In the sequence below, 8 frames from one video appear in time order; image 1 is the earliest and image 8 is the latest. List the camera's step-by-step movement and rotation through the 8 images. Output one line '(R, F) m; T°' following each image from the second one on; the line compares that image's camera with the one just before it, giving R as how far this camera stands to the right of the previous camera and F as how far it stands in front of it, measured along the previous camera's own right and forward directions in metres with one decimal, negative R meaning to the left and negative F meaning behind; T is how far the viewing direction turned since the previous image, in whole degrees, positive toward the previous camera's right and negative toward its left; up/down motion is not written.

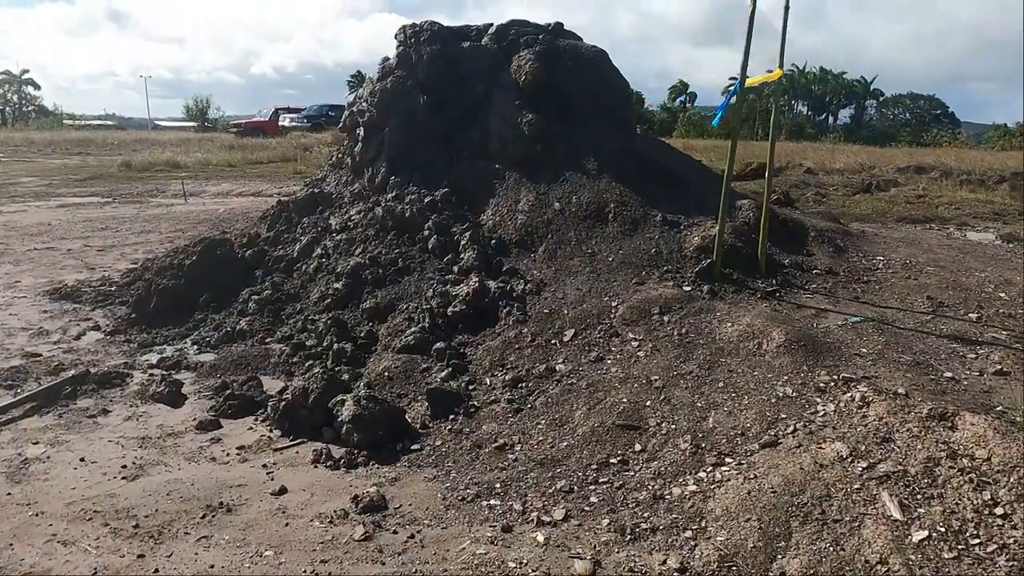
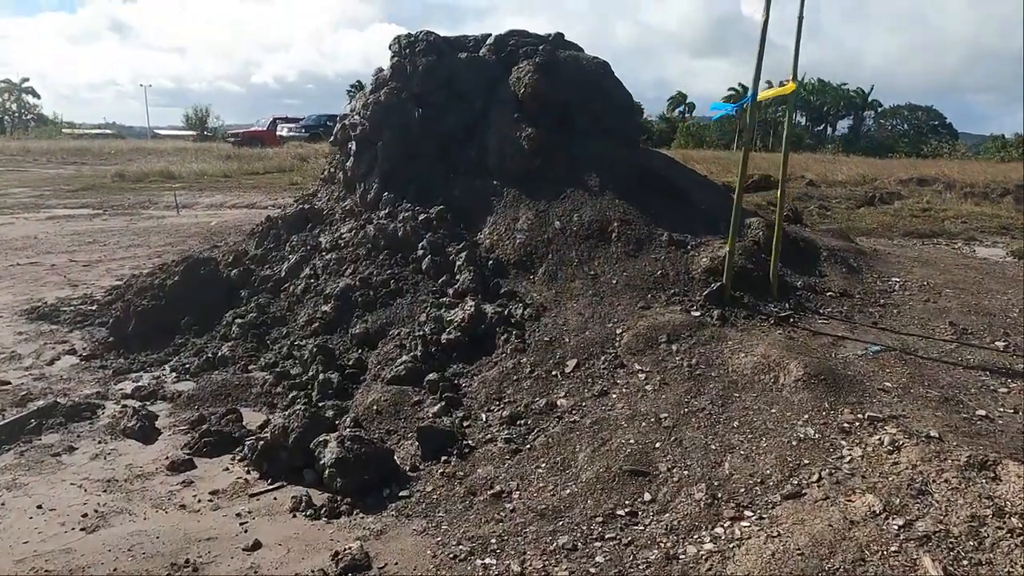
(0.0, +0.3) m; 0°
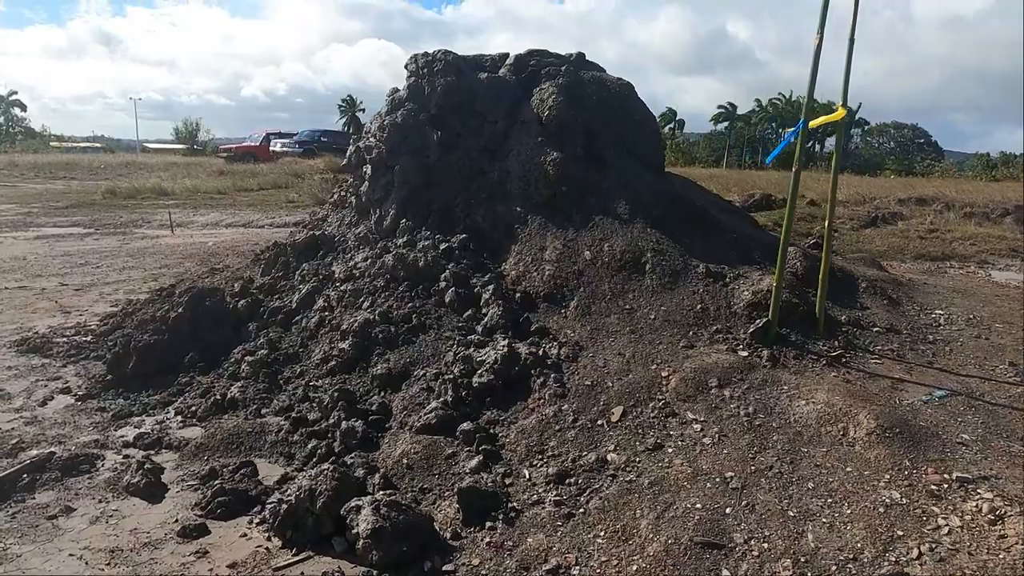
(-0.3, +0.3) m; +1°
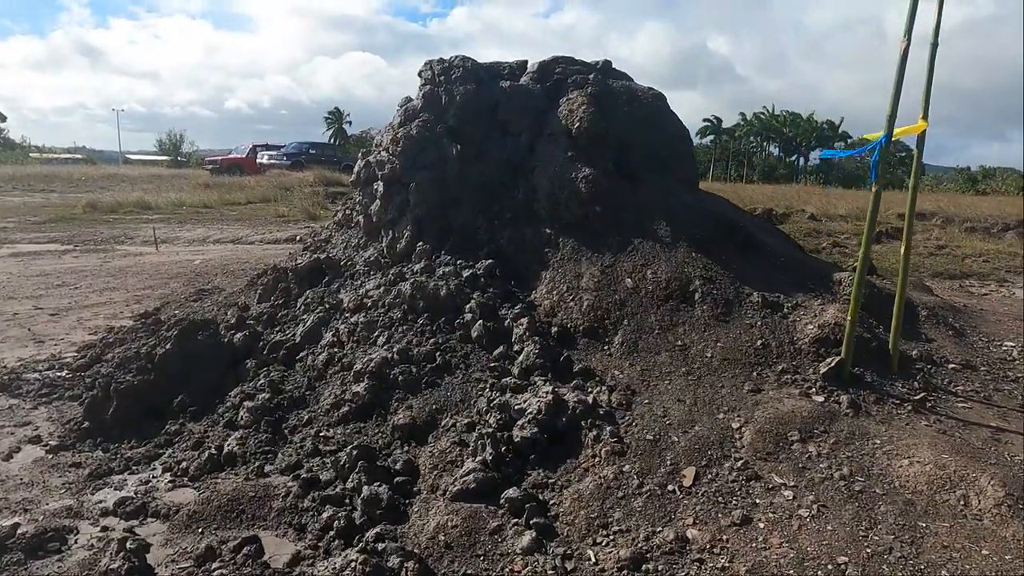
(-0.3, +0.6) m; +1°
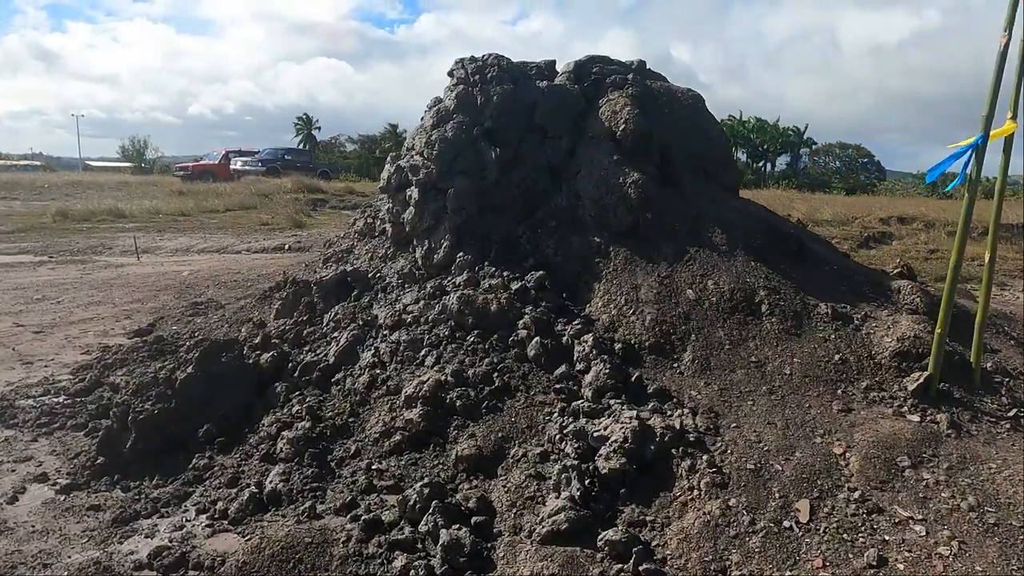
(-0.6, +0.4) m; +3°
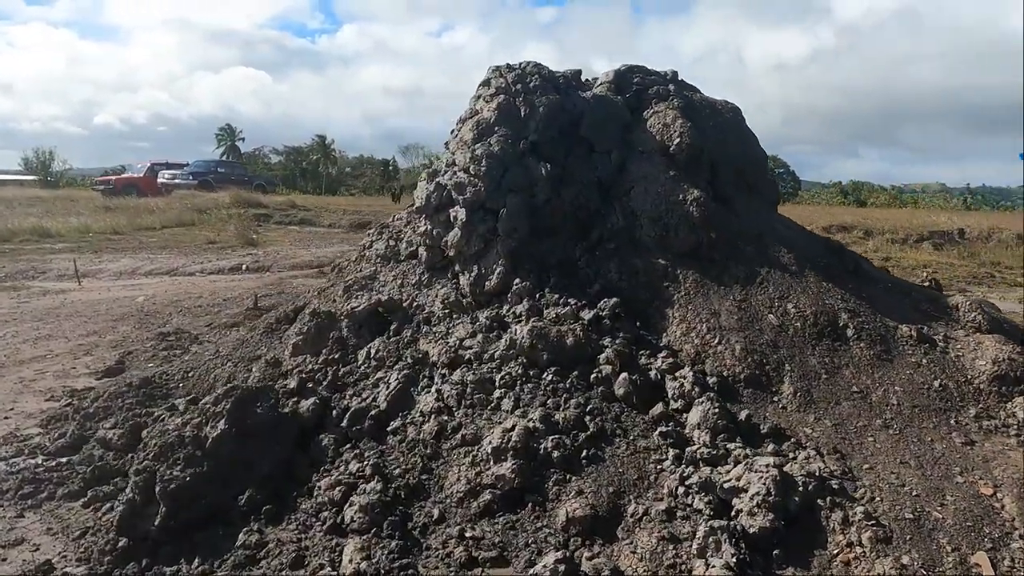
(-0.9, +0.5) m; +6°
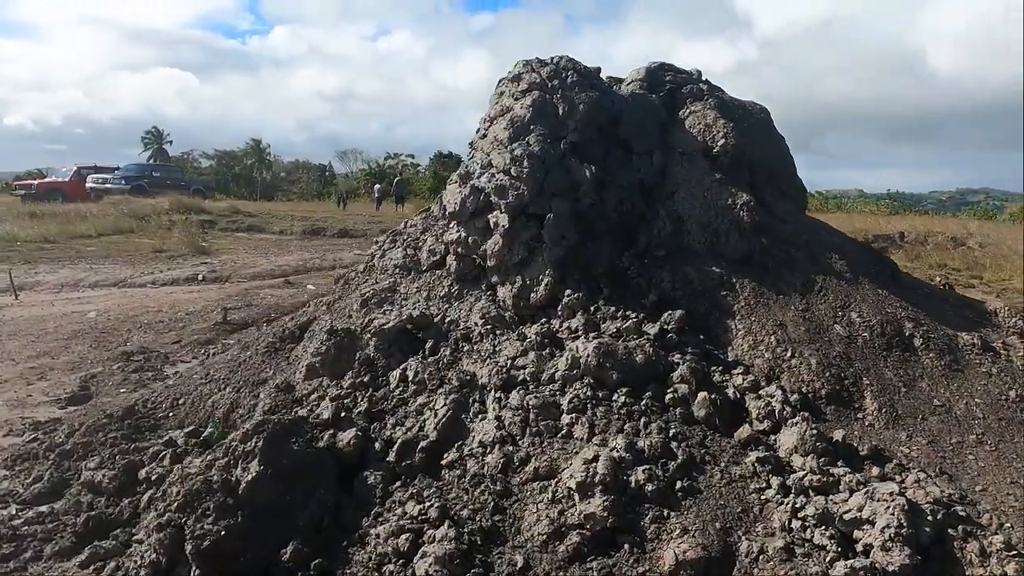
(-0.7, +0.4) m; +5°
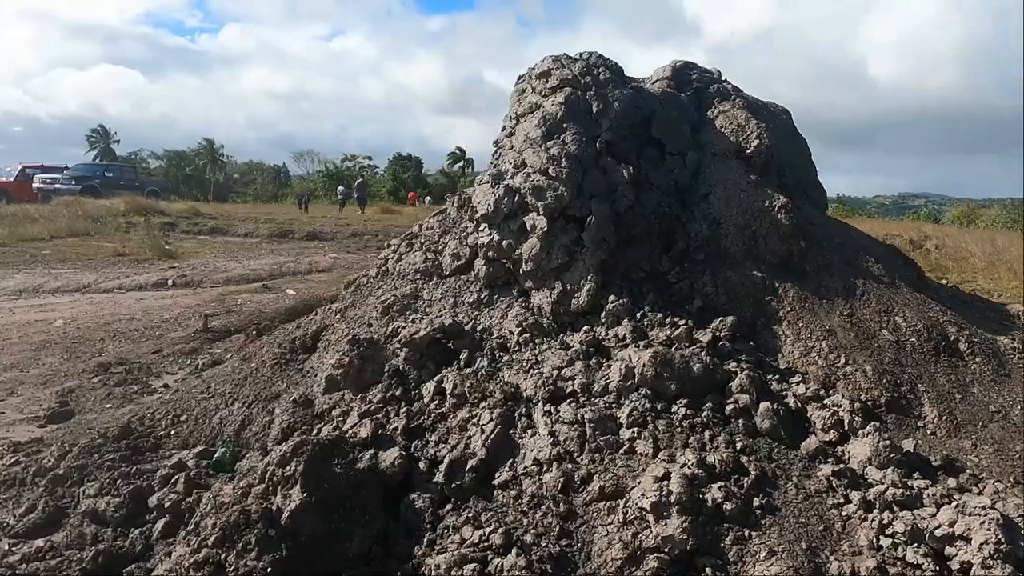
(-0.5, +0.2) m; +4°
